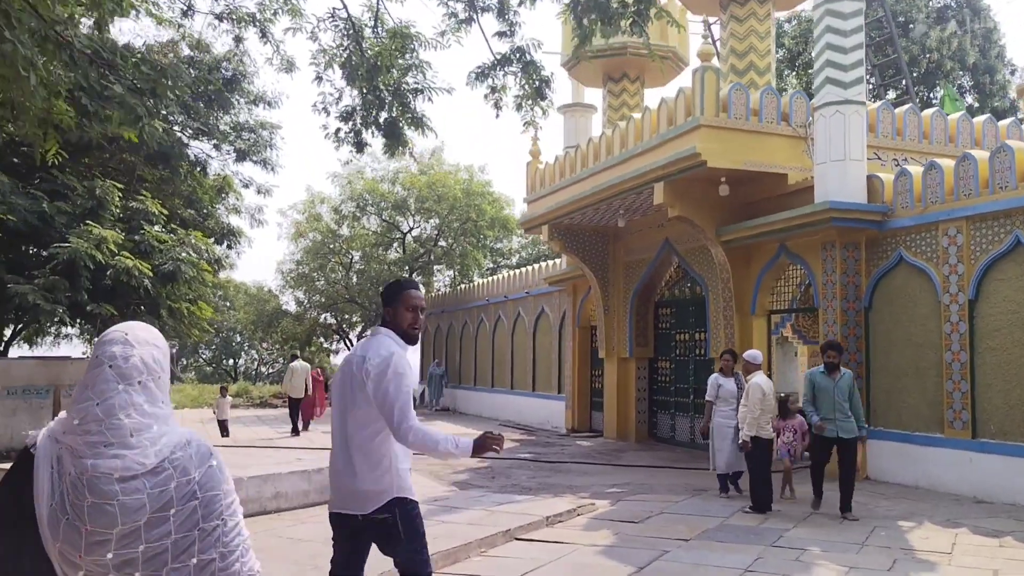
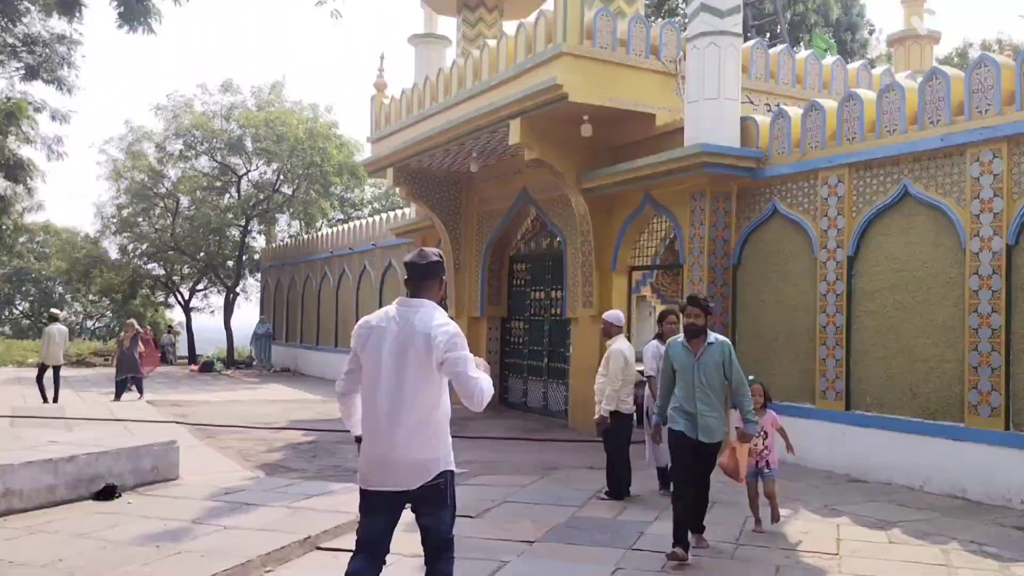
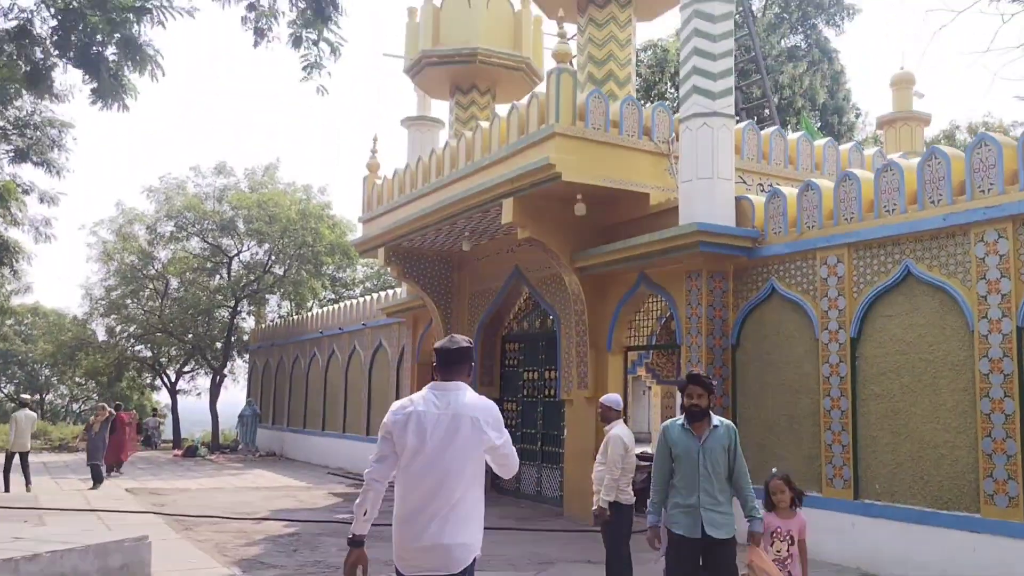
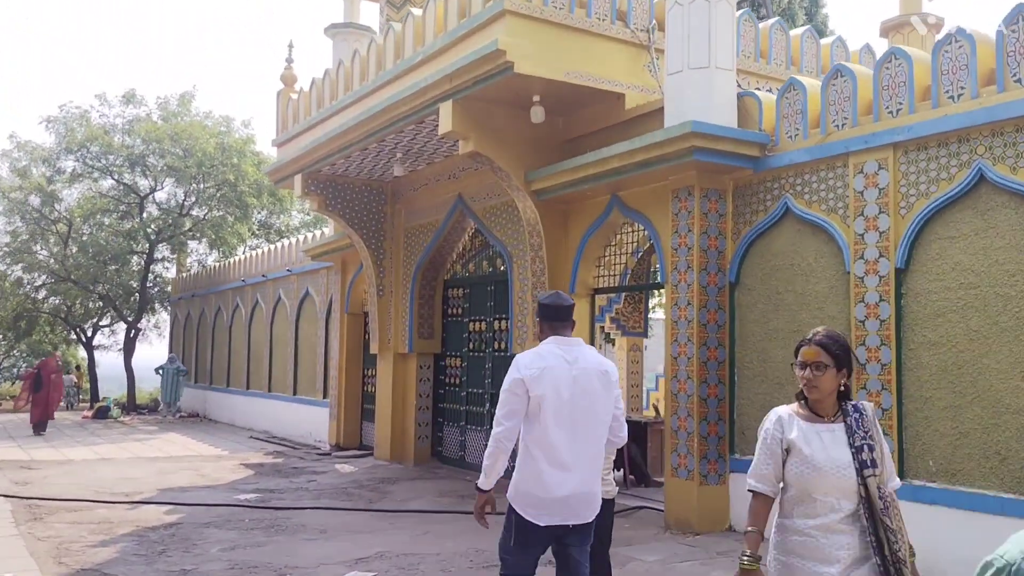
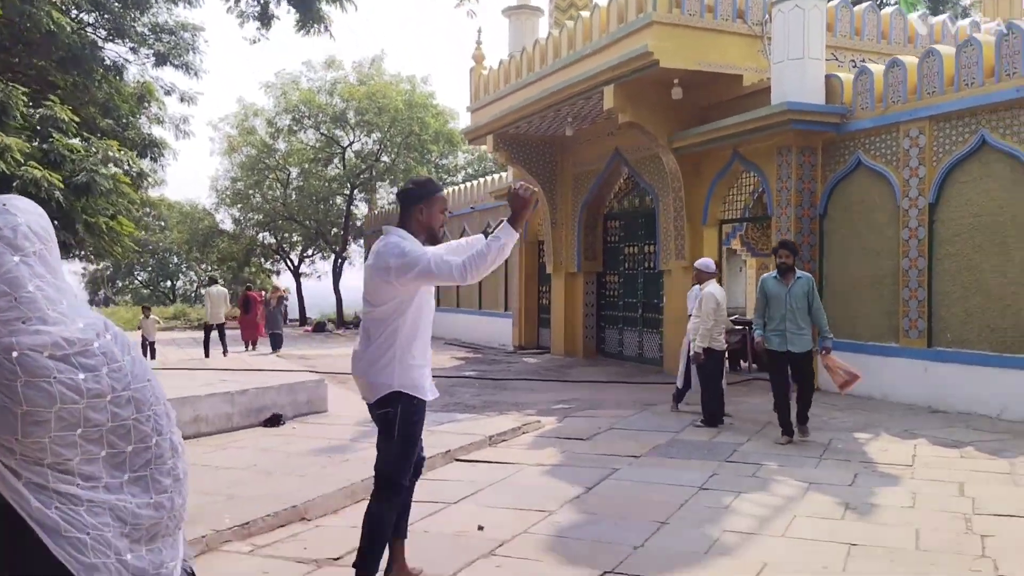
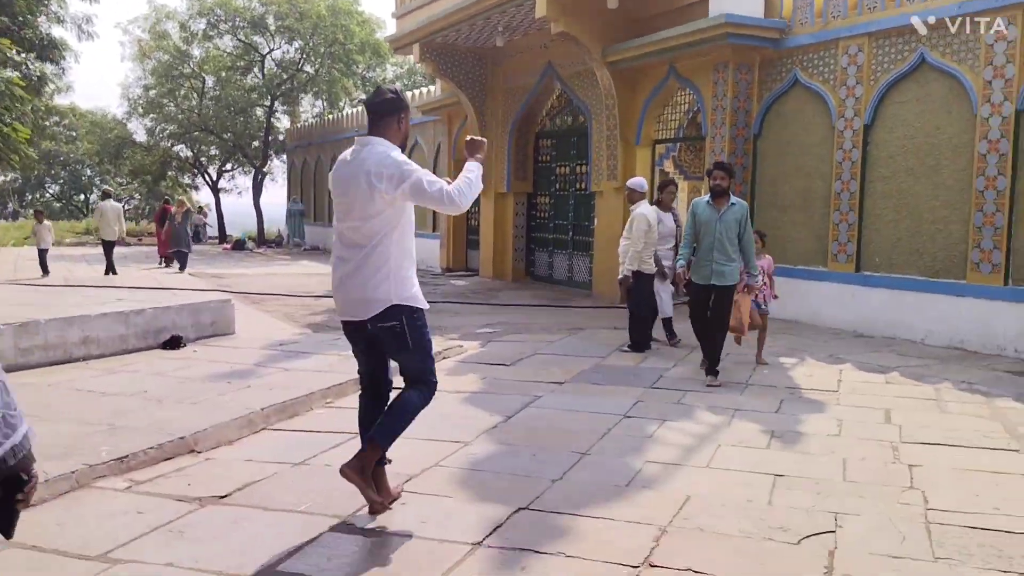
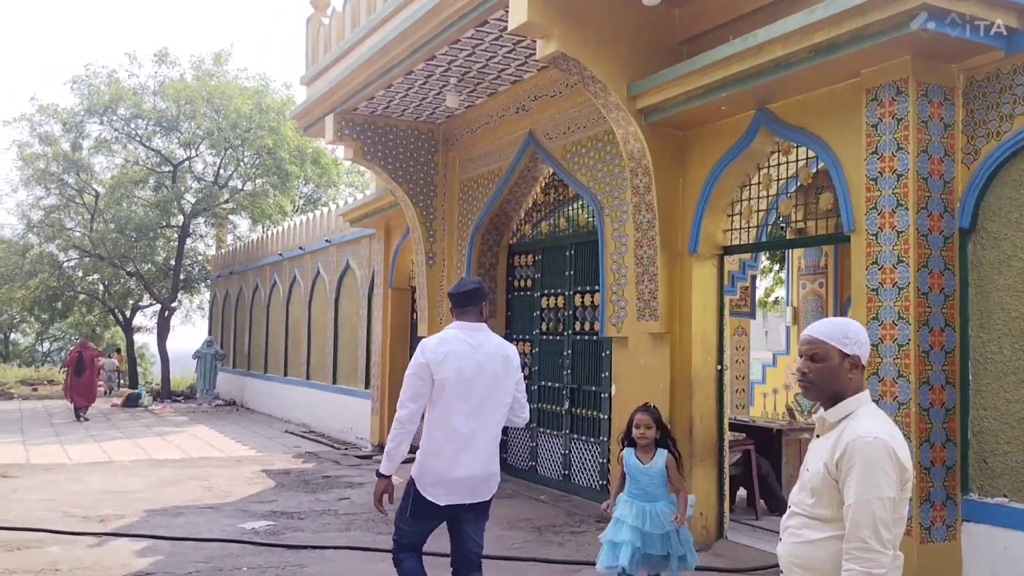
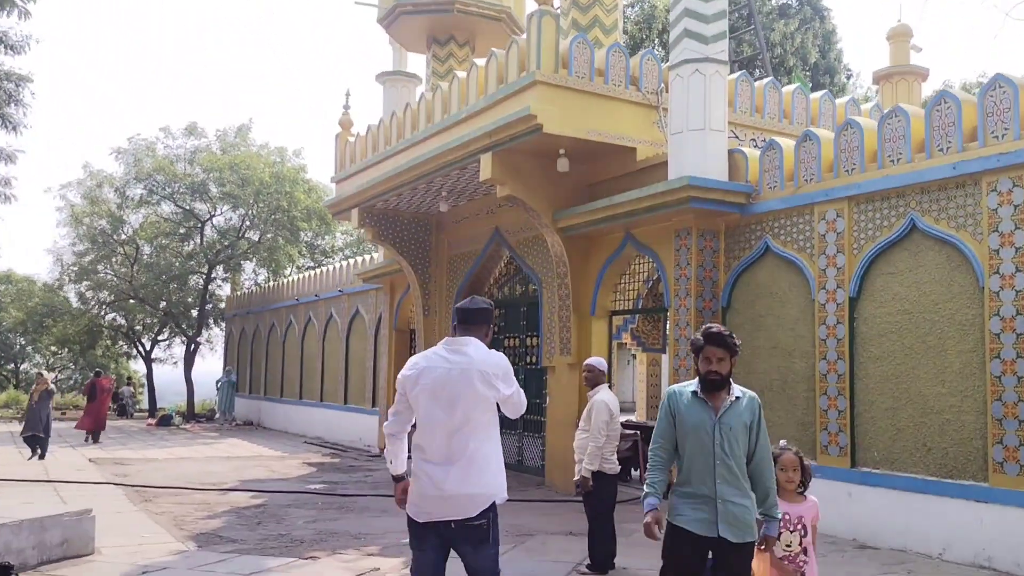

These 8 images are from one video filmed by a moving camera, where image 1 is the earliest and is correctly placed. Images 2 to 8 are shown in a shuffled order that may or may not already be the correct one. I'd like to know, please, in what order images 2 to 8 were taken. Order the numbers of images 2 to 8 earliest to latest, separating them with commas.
5, 6, 2, 3, 8, 4, 7
